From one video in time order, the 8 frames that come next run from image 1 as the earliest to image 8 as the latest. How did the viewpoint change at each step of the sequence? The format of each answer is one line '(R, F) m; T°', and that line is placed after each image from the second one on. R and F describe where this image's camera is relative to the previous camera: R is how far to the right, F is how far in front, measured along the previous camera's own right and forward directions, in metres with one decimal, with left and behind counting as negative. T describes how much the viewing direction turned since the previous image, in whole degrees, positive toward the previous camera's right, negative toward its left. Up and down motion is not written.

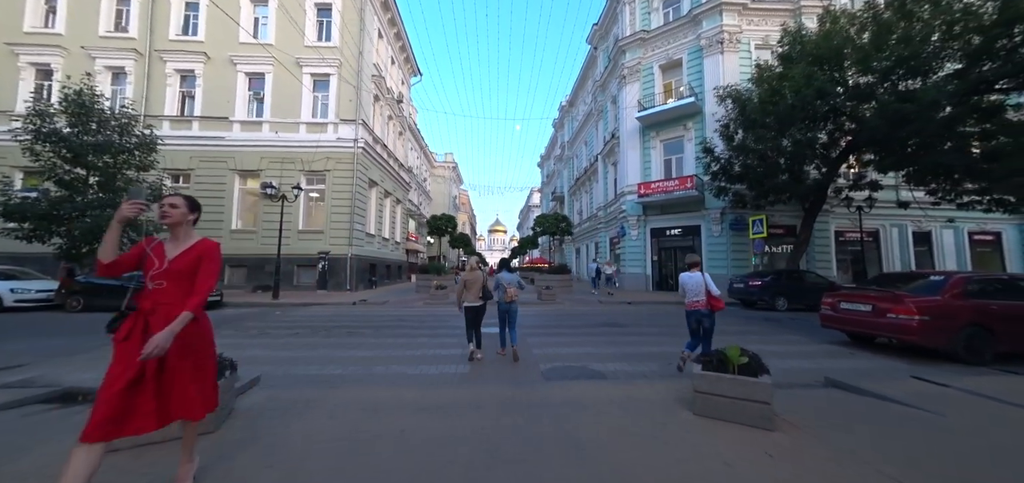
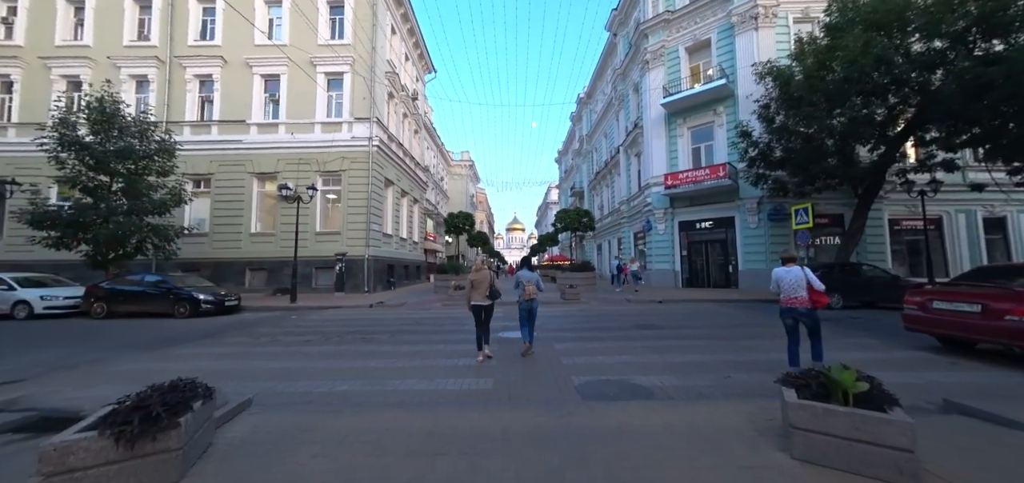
(-0.1, +0.9) m; -3°
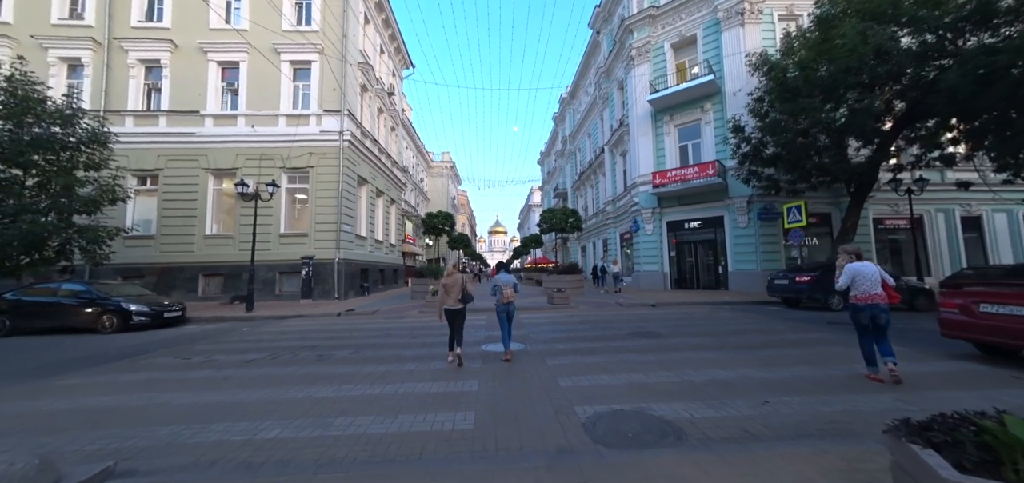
(0.0, +1.2) m; +3°
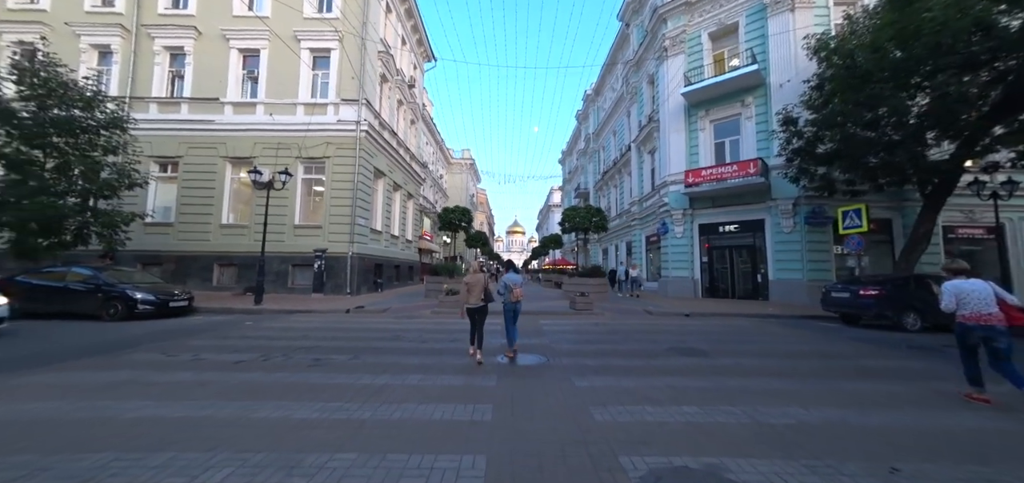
(-0.1, +1.1) m; -3°
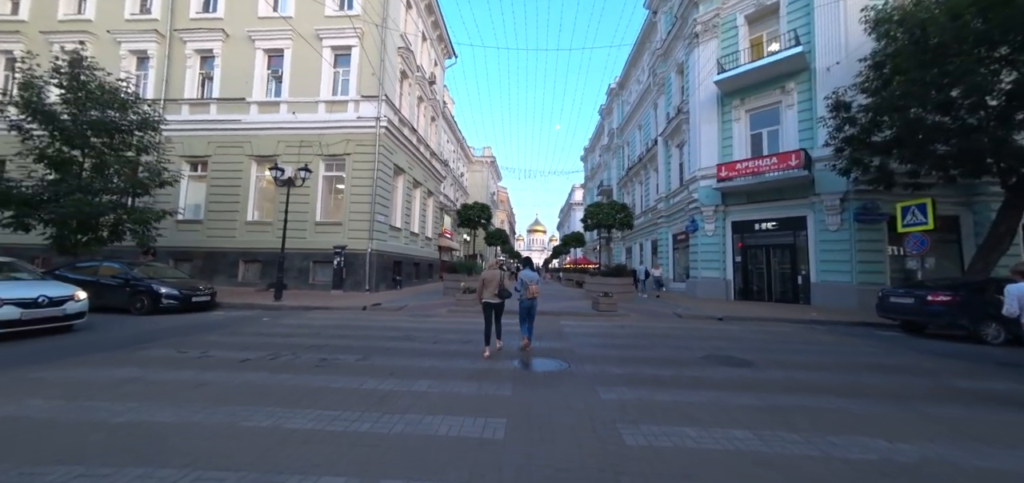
(+0.1, +0.6) m; -3°
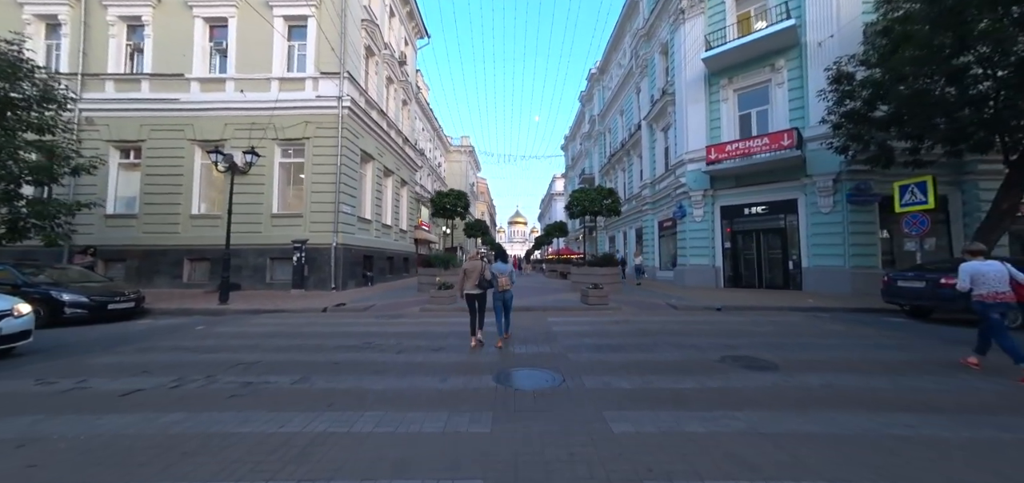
(+0.1, +1.4) m; +3°
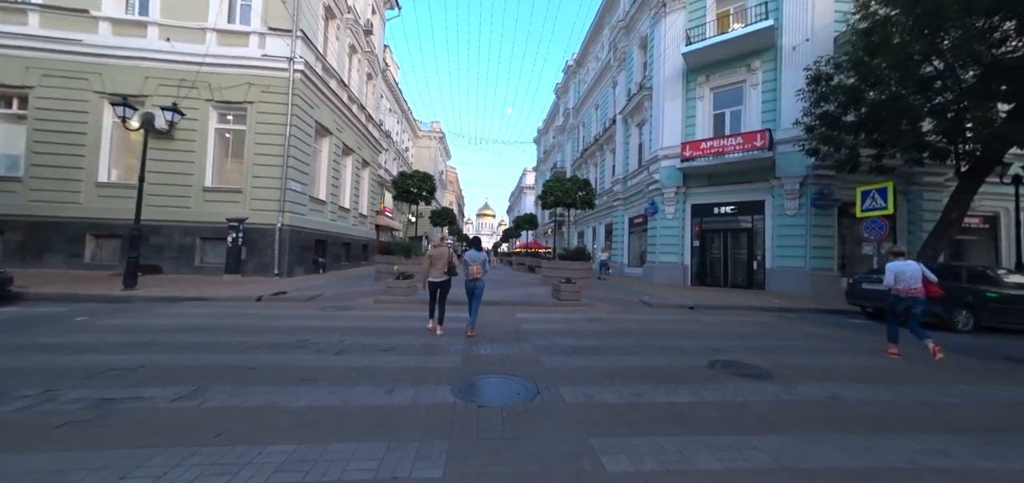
(0.0, +1.0) m; +5°
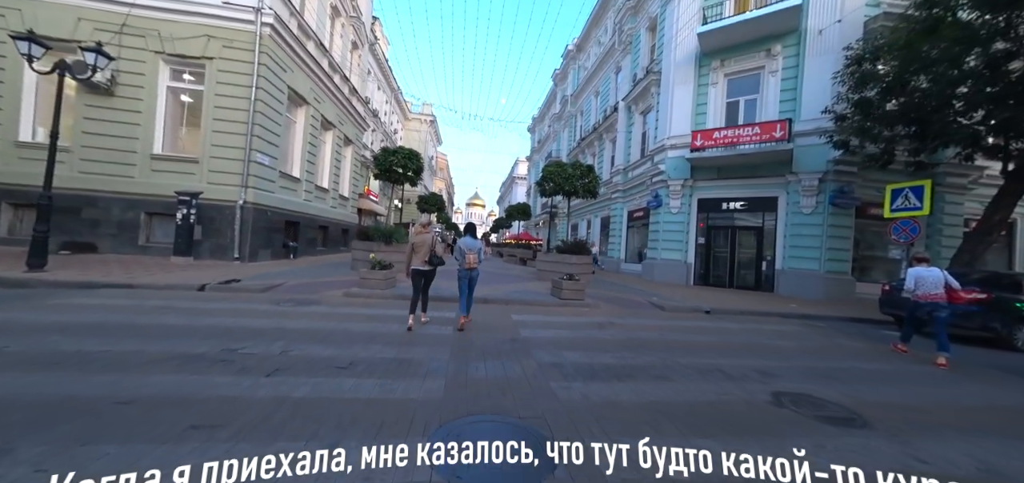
(-0.2, +1.5) m; +2°
